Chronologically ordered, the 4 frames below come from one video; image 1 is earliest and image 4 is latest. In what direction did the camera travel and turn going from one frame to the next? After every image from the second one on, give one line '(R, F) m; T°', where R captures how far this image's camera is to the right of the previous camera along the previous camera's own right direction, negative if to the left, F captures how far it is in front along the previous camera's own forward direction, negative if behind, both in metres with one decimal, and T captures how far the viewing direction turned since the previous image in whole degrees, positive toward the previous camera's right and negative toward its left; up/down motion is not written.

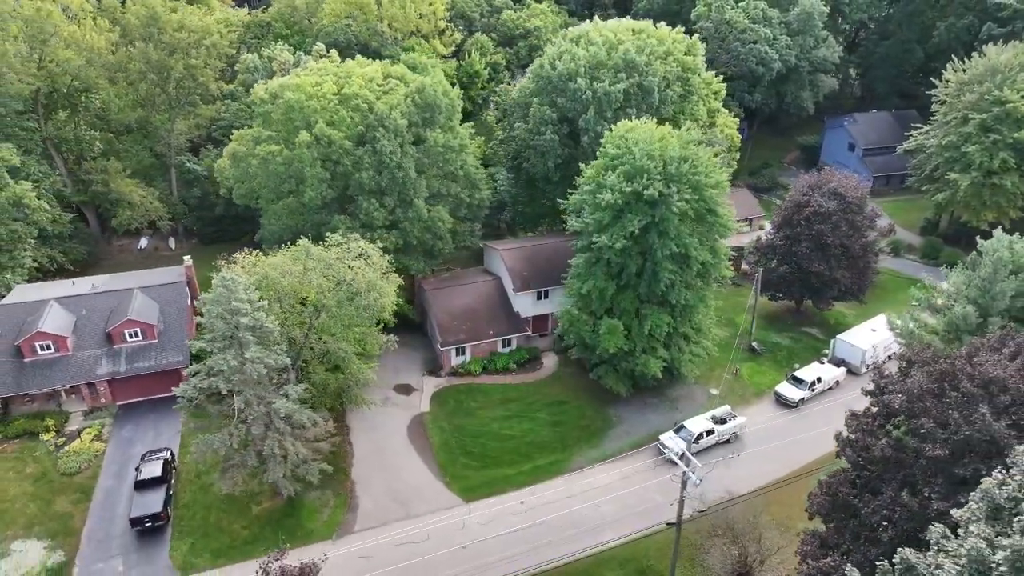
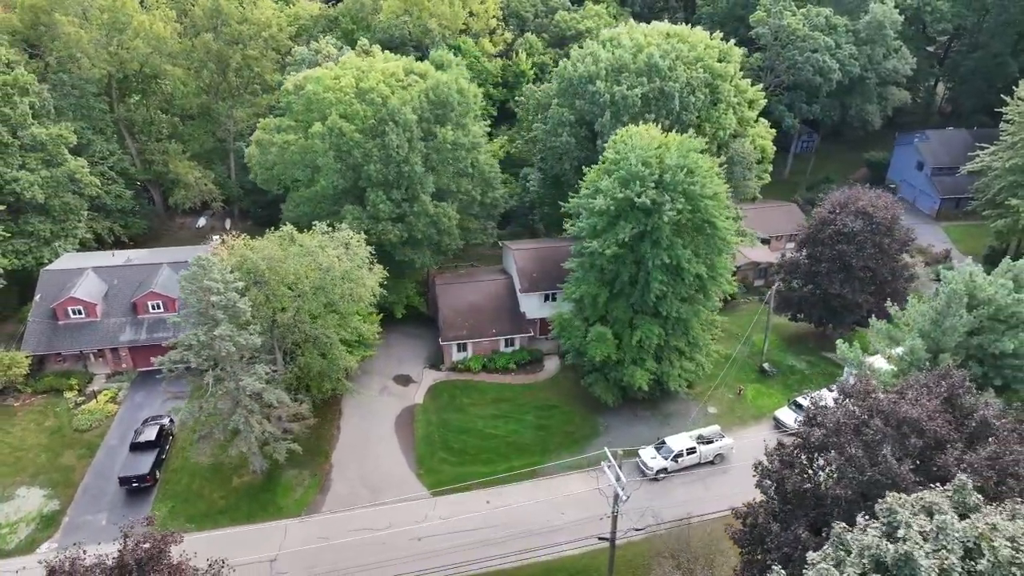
(+3.8, +0.2) m; -7°
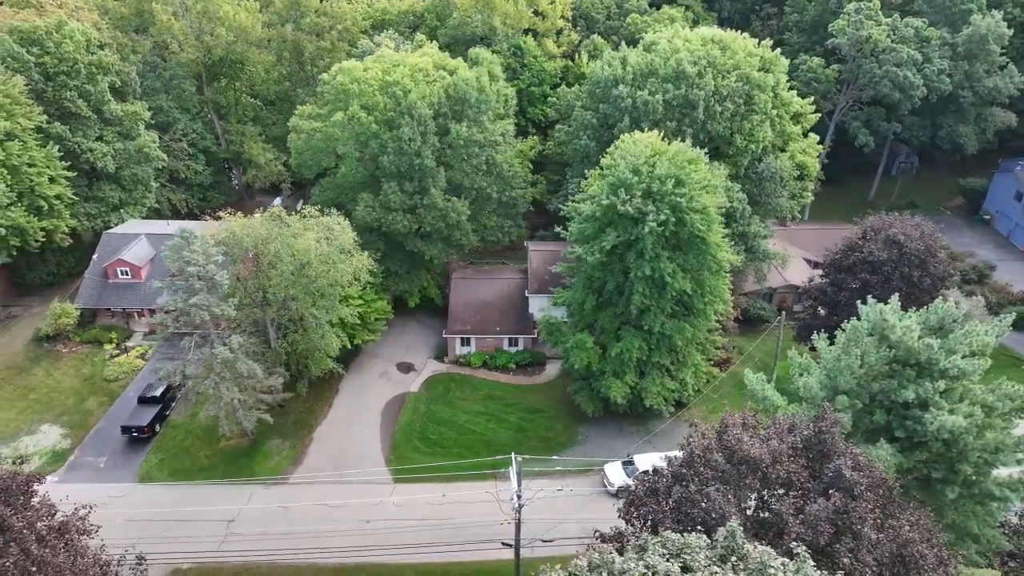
(+5.1, +0.4) m; -9°
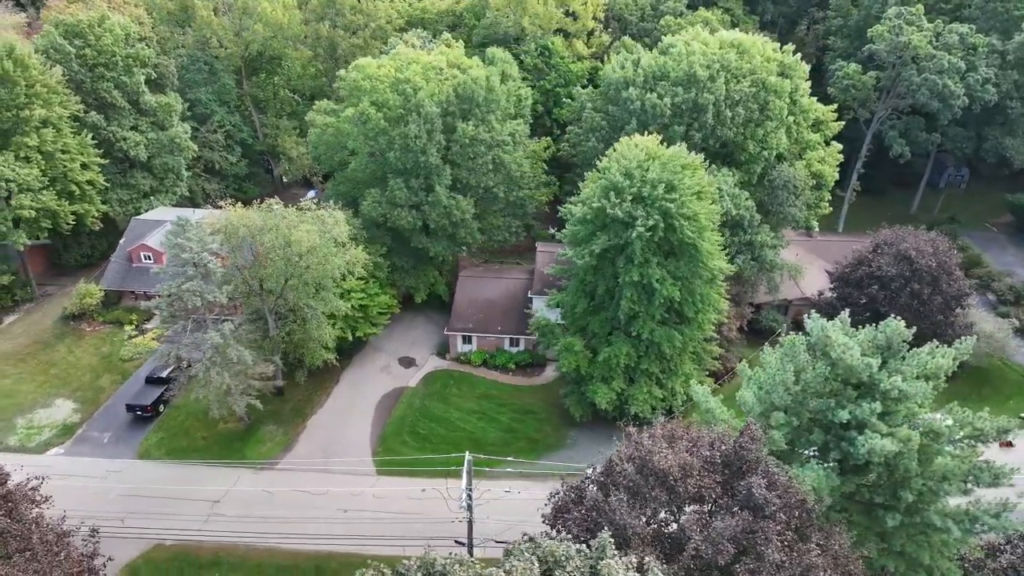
(+2.4, +0.1) m; -4°
